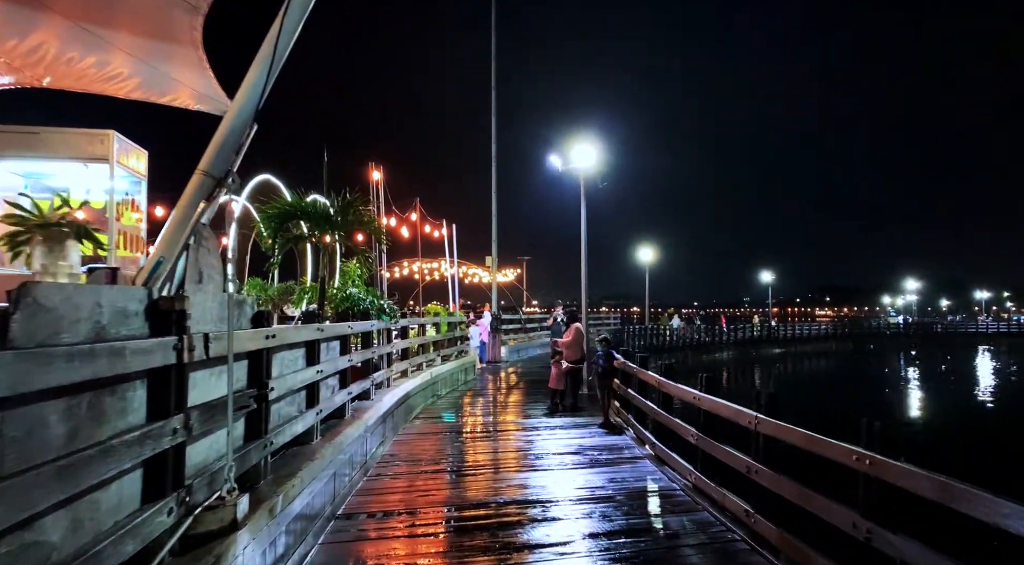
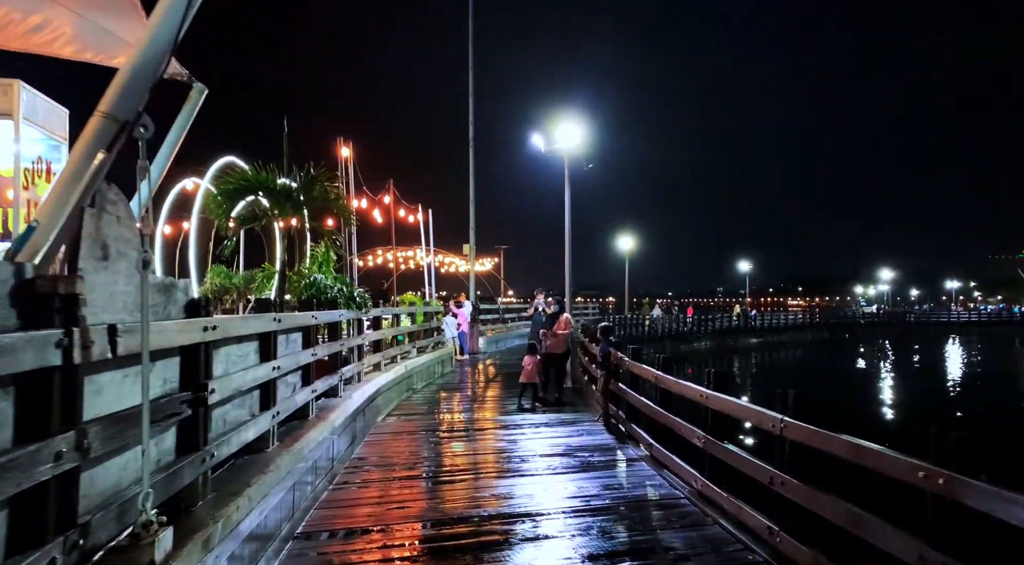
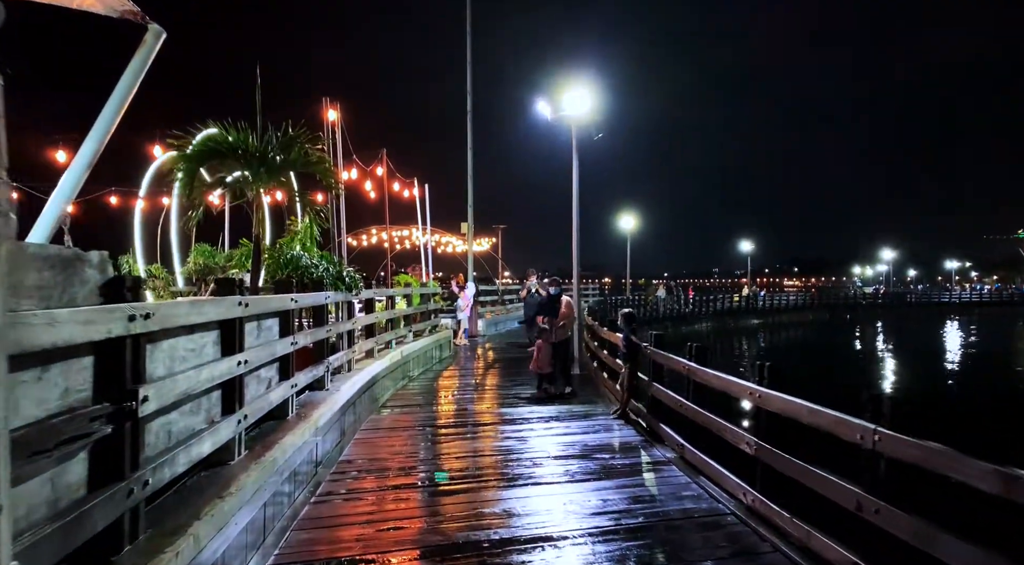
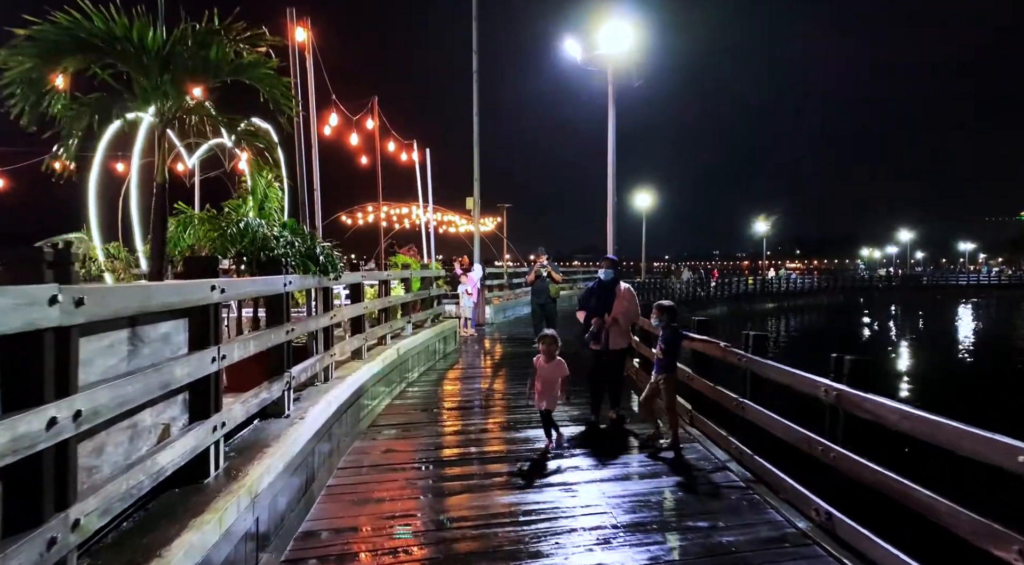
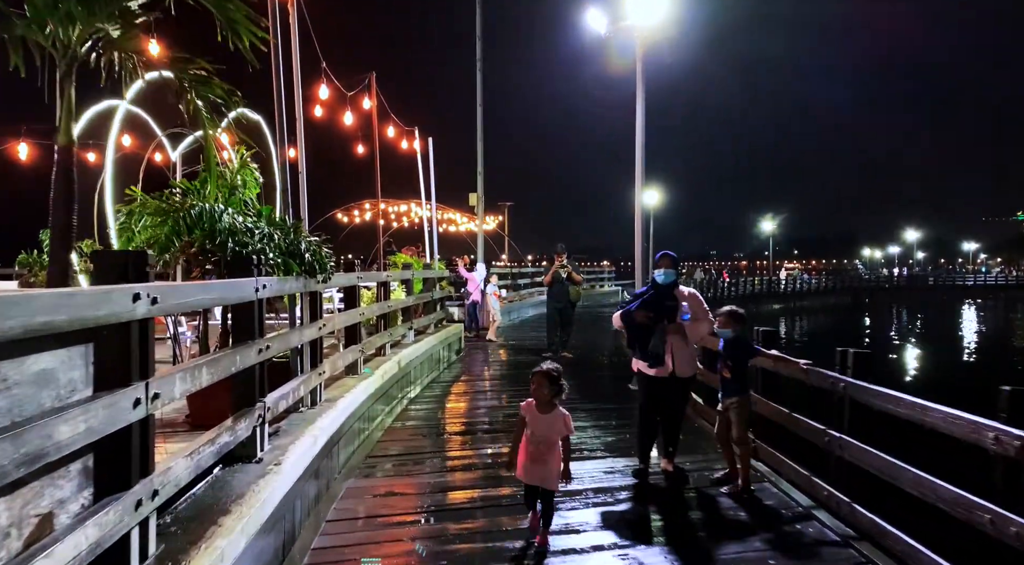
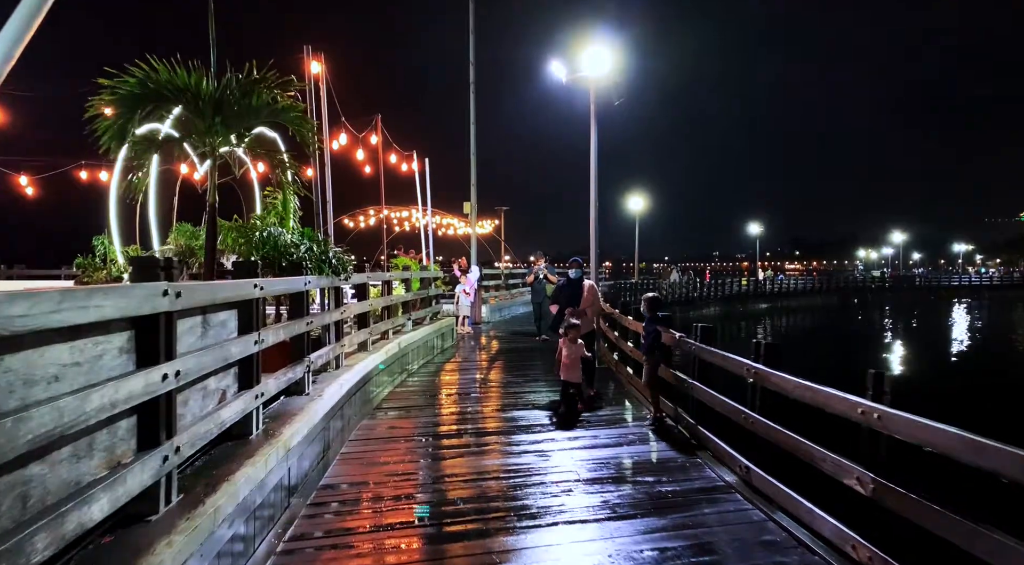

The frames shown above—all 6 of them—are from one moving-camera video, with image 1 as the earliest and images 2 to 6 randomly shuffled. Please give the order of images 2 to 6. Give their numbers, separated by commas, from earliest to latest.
2, 3, 6, 4, 5
